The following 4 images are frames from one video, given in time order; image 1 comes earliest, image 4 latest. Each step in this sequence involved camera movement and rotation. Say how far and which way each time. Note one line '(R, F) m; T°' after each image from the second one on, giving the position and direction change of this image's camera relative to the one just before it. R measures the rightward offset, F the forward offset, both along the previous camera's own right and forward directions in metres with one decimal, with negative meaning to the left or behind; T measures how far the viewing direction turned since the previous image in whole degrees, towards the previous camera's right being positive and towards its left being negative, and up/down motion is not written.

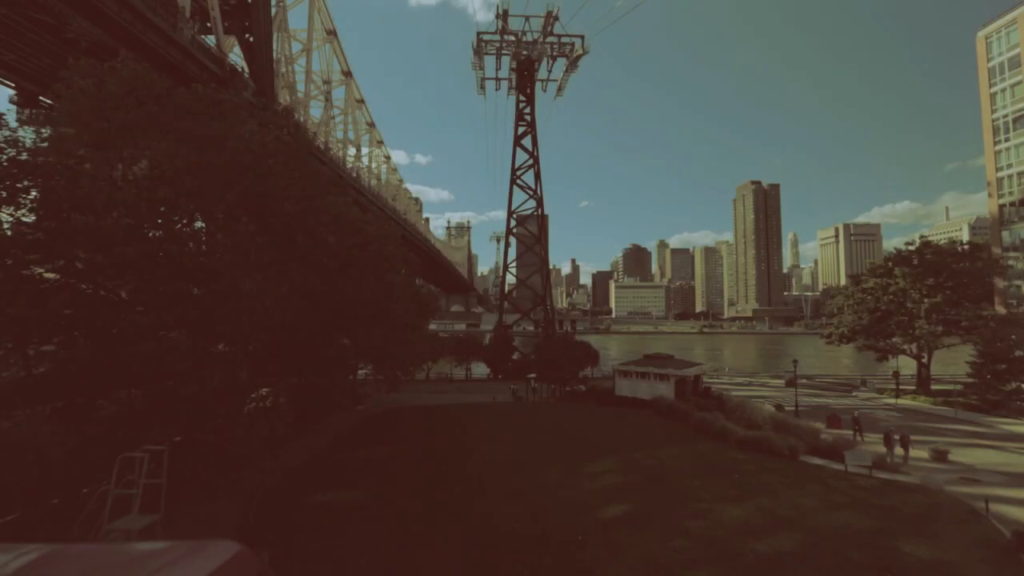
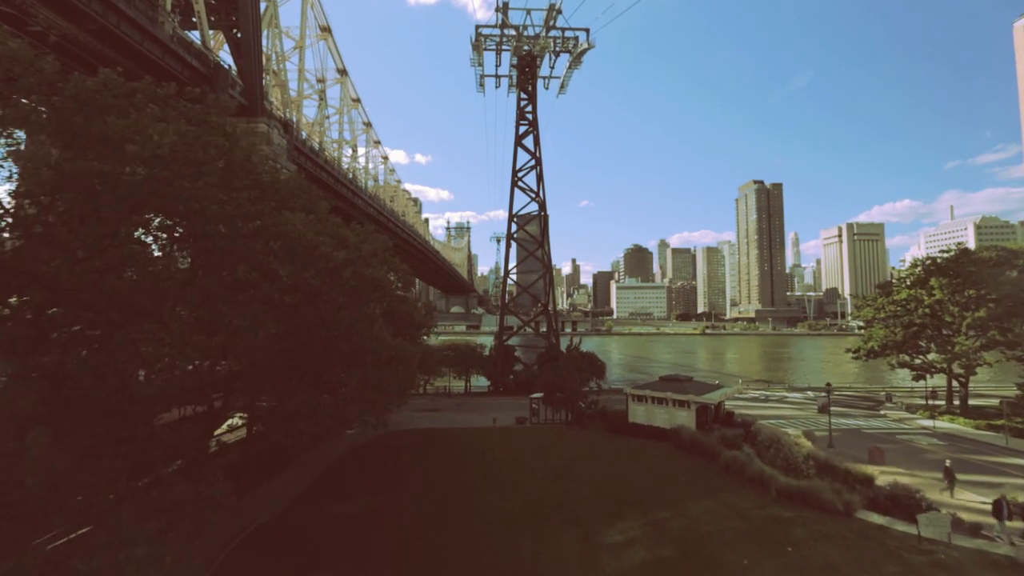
(-0.1, +1.7) m; 0°
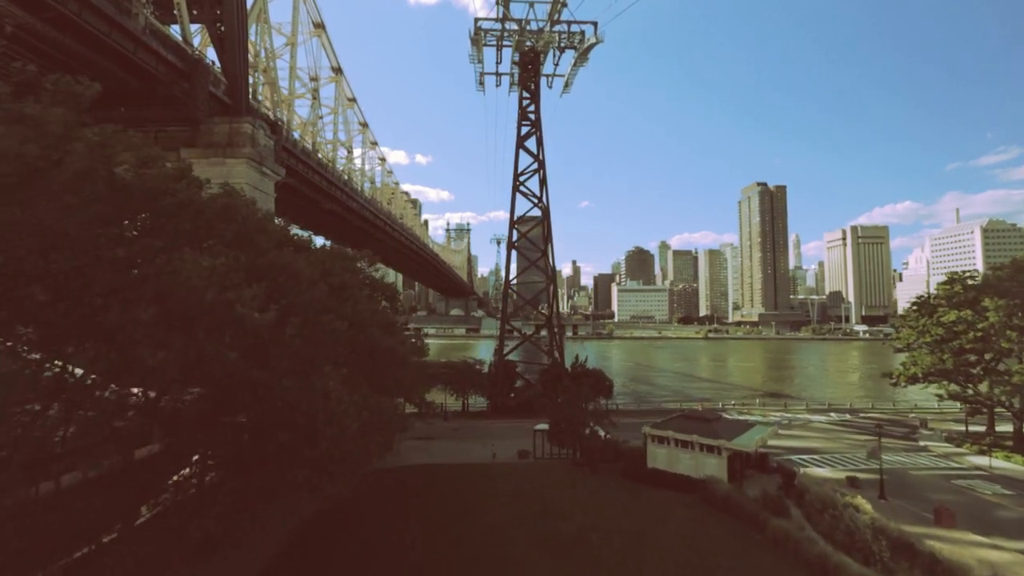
(-0.1, +2.1) m; 0°
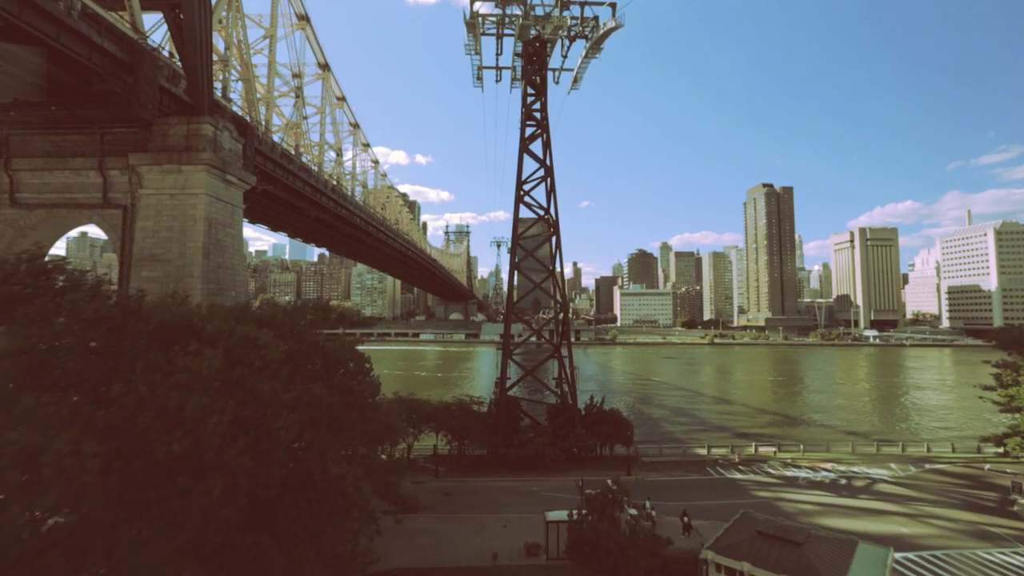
(-0.2, +4.2) m; 0°
